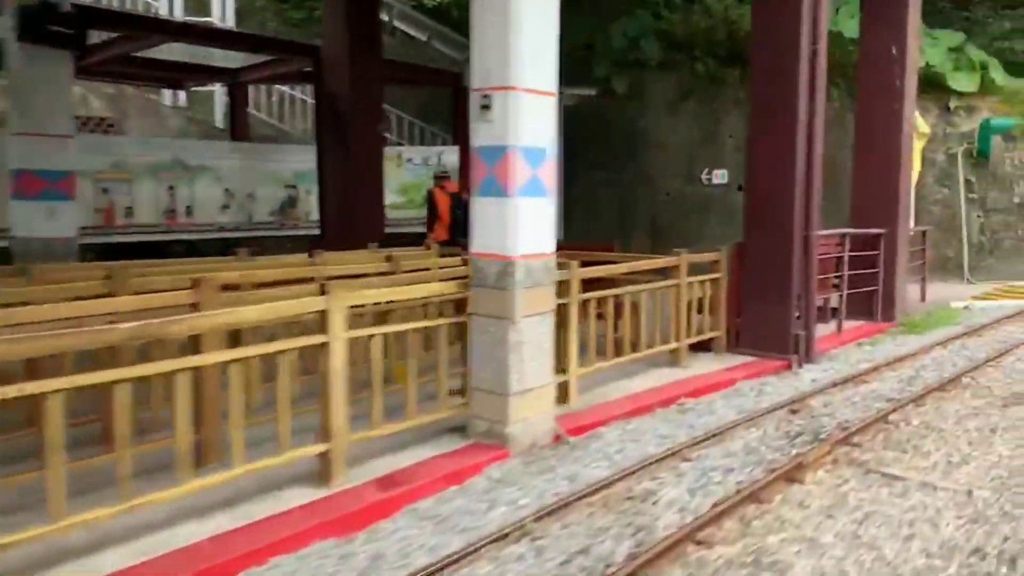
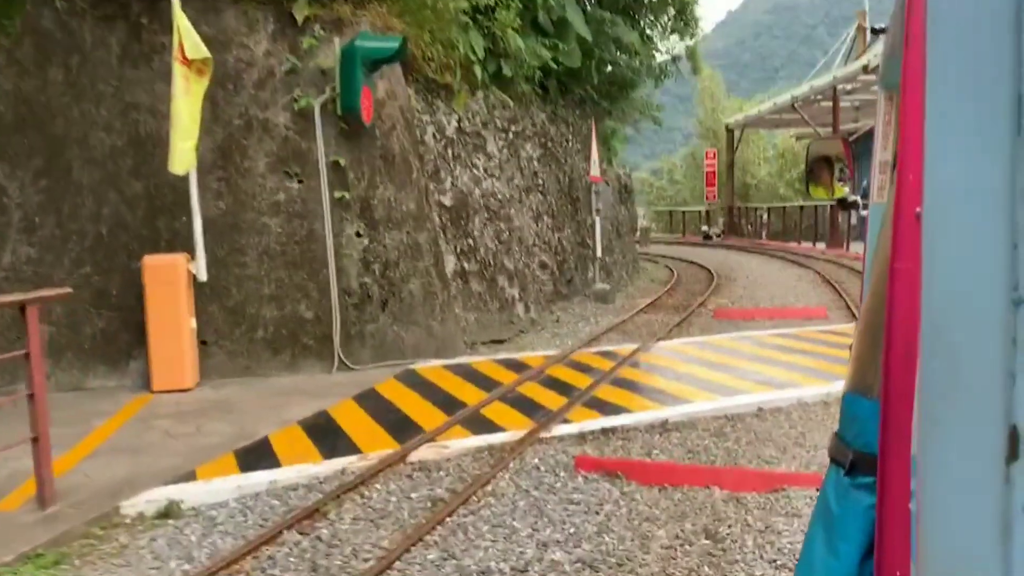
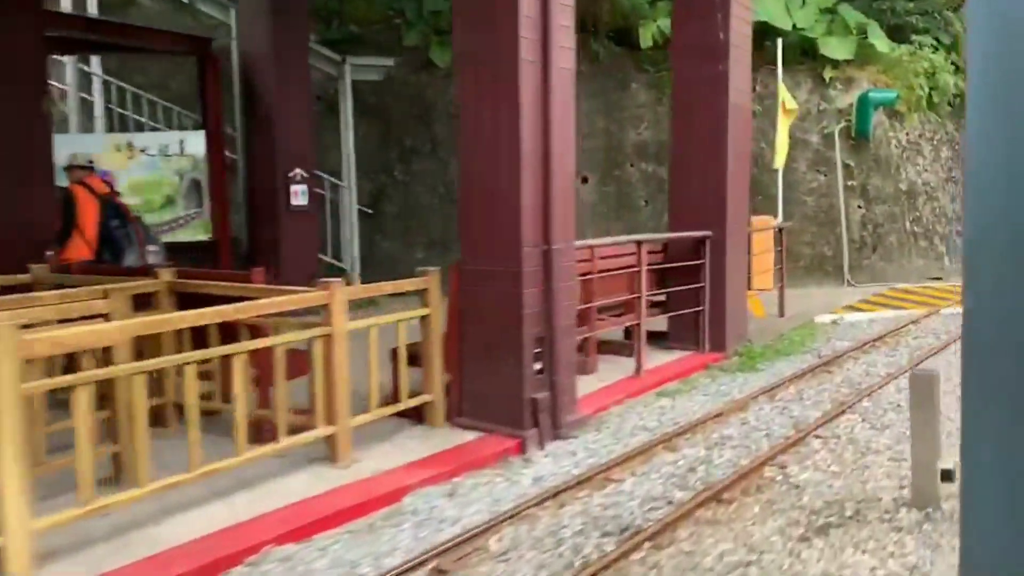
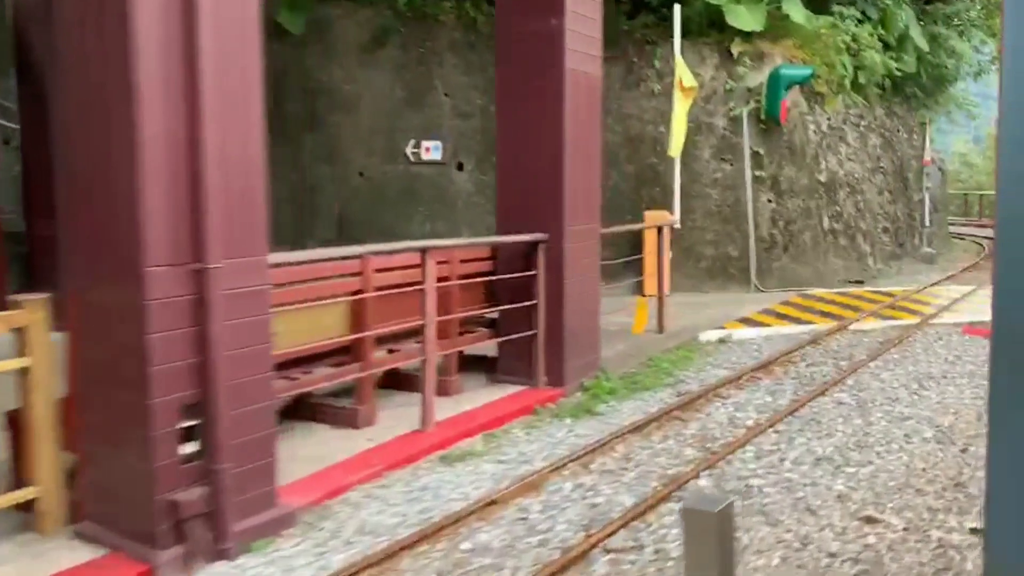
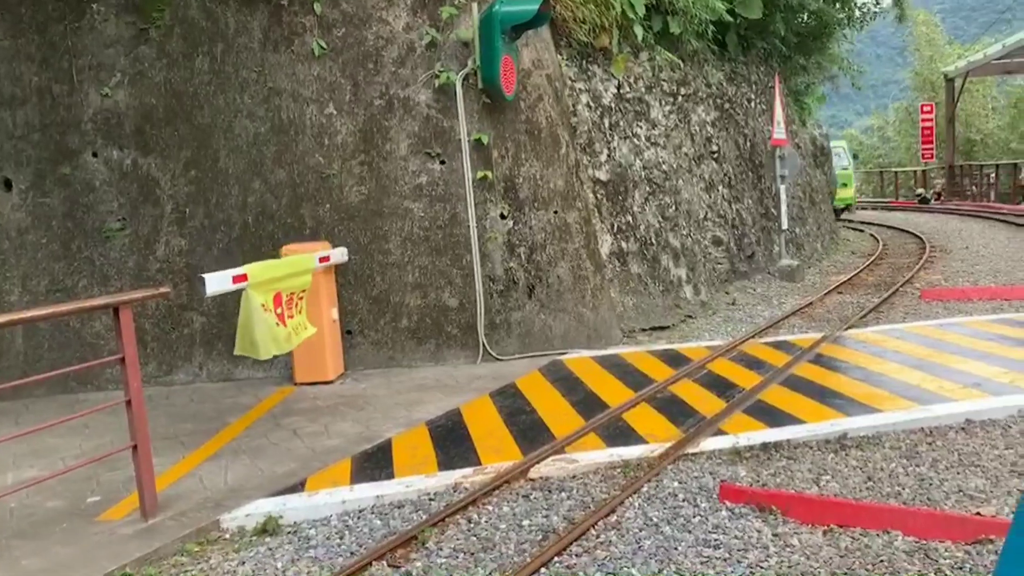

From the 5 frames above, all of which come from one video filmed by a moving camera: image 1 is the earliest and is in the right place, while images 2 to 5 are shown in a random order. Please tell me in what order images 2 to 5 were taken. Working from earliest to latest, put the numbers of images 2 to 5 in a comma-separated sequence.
3, 4, 2, 5
